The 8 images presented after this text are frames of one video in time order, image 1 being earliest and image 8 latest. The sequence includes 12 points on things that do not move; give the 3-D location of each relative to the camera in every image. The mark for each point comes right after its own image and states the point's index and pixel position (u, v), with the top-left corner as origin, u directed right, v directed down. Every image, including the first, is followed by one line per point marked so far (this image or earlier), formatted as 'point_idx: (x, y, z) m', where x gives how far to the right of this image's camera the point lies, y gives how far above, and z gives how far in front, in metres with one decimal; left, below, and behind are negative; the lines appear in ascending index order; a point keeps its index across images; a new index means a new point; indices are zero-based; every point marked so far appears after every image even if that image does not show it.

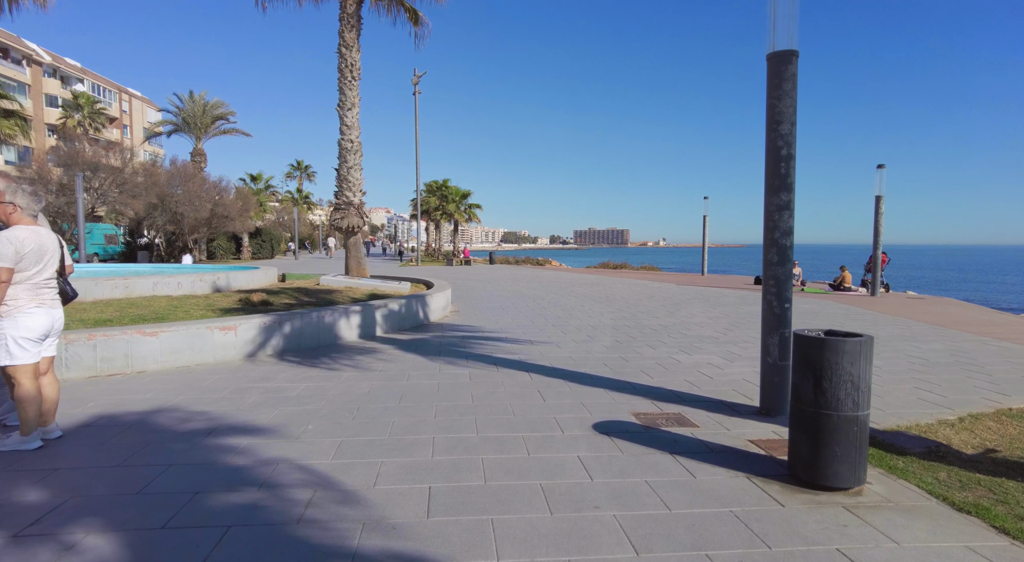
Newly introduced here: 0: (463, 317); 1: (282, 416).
0: (-1.0, -0.8, +11.4) m
1: (-2.0, -1.2, +4.8) m
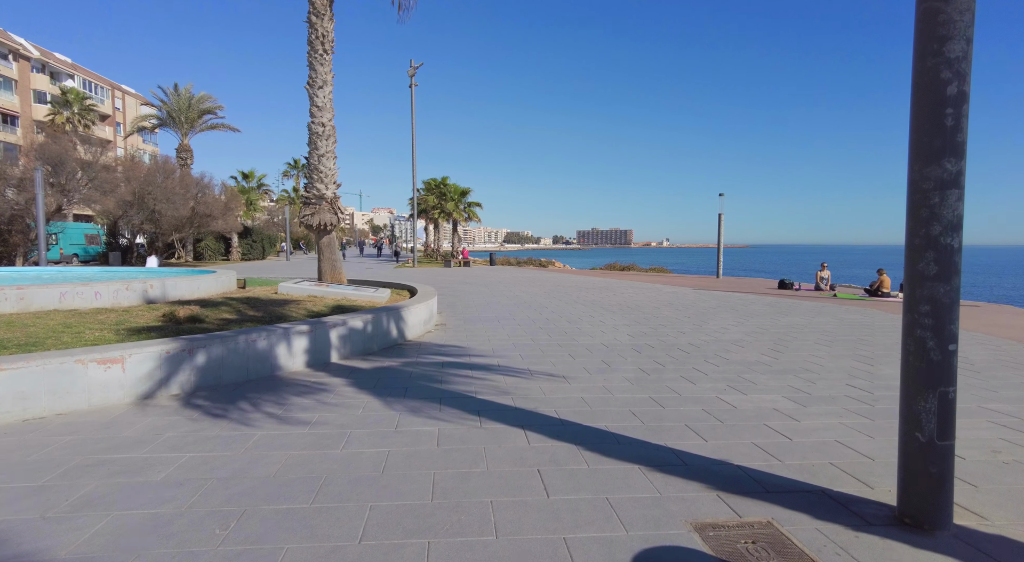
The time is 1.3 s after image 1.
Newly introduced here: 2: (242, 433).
0: (-1.1, -0.9, +9.5) m
1: (-2.1, -1.3, +2.8) m
2: (-2.2, -1.2, +4.5) m
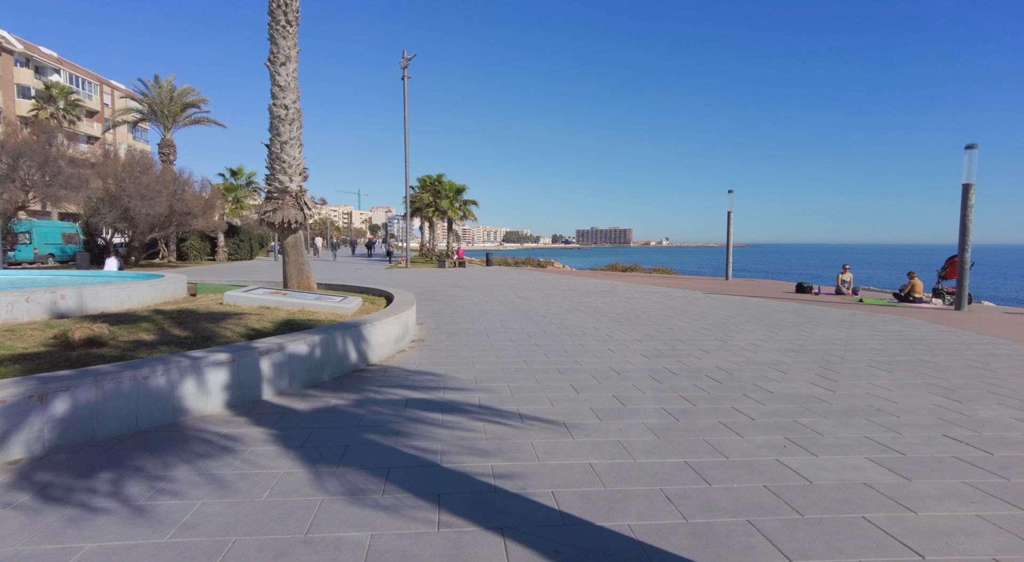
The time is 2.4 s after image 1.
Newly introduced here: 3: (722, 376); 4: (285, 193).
0: (-1.2, -1.0, +7.9) m
1: (-2.2, -1.4, +1.2) m
2: (-2.3, -1.3, +2.9) m
3: (+2.5, -1.1, +6.7) m
4: (-4.5, +1.7, +11.0) m
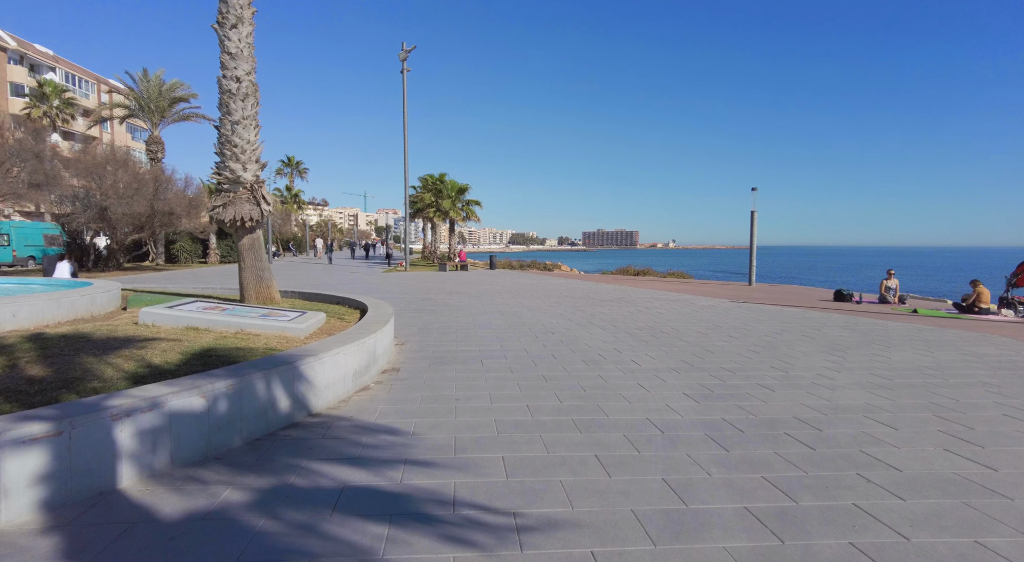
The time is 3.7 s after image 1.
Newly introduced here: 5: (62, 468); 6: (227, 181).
0: (-1.2, -1.2, +5.9) m
1: (-2.3, -1.6, -0.7) m
2: (-2.4, -1.5, +0.9) m
3: (+2.5, -1.3, +4.7) m
4: (-4.4, +1.6, +9.0) m
5: (-2.6, -1.1, +3.2) m
6: (-4.6, +1.6, +8.9) m
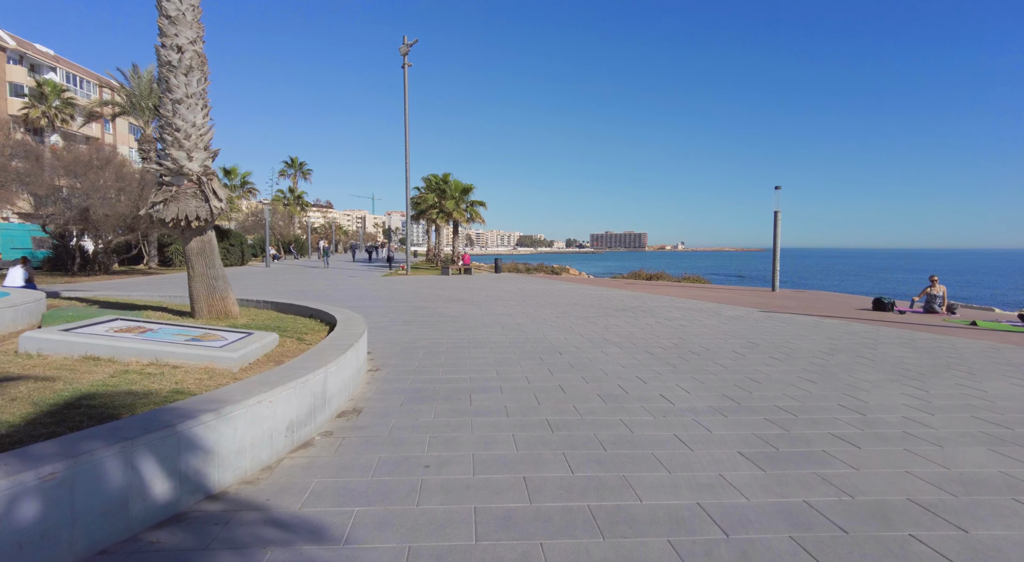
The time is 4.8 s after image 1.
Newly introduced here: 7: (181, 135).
0: (-1.3, -1.3, +4.3) m
1: (-2.4, -1.7, -2.3) m
2: (-2.5, -1.6, -0.7) m
3: (+2.4, -1.4, +3.1) m
4: (-4.5, +1.4, +7.5) m
5: (-2.7, -1.2, +1.7) m
6: (-4.6, +1.5, +7.4) m
7: (-4.4, +1.9, +7.4) m
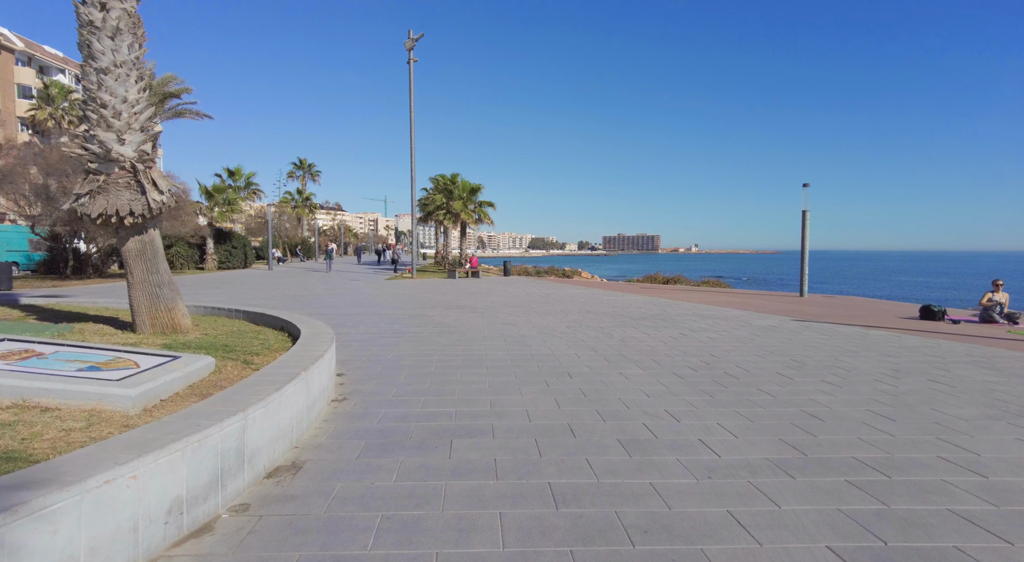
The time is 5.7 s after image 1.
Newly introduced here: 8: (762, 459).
0: (-1.4, -1.4, +3.0) m
1: (-2.7, -1.7, -3.6) m
2: (-2.7, -1.7, -2.0) m
3: (+2.3, -1.5, +1.6) m
4: (-4.5, +1.3, +6.2) m
5: (-2.8, -1.3, +0.3) m
6: (-4.6, +1.4, +6.1) m
7: (-4.4, +1.8, +6.1) m
8: (+2.0, -1.3, +4.4) m
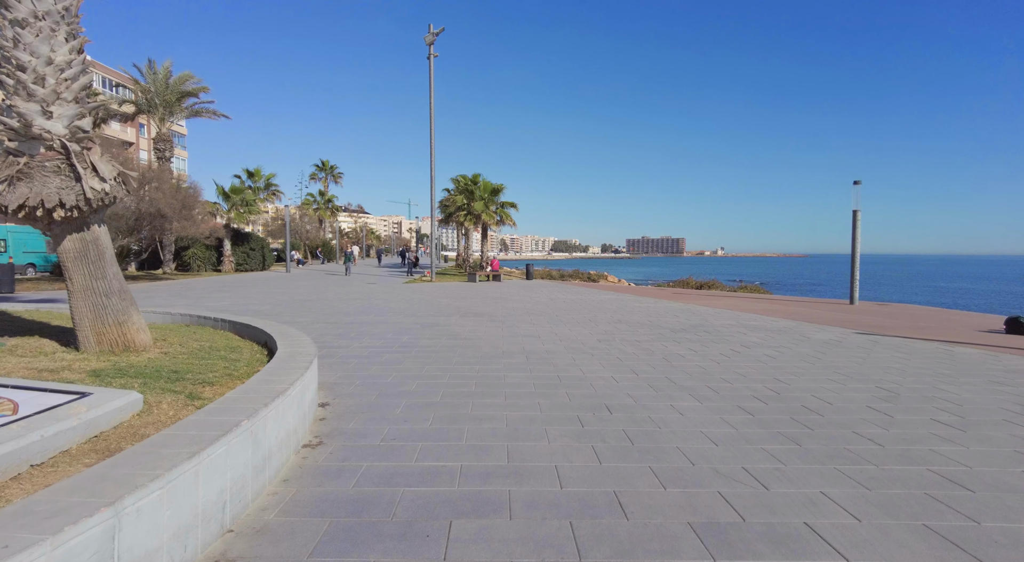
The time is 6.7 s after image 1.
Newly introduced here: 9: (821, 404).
0: (-1.3, -1.5, +1.6) m
1: (-2.8, -1.8, -5.0) m
2: (-2.8, -1.7, -3.3) m
3: (+2.3, -1.6, +0.1) m
4: (-4.2, +1.2, +5.0) m
5: (-2.8, -1.3, -1.0) m
6: (-4.4, +1.3, +4.9) m
7: (-4.2, +1.8, +4.8) m
8: (+2.1, -1.4, +2.9) m
9: (+3.5, -1.3, +6.2) m
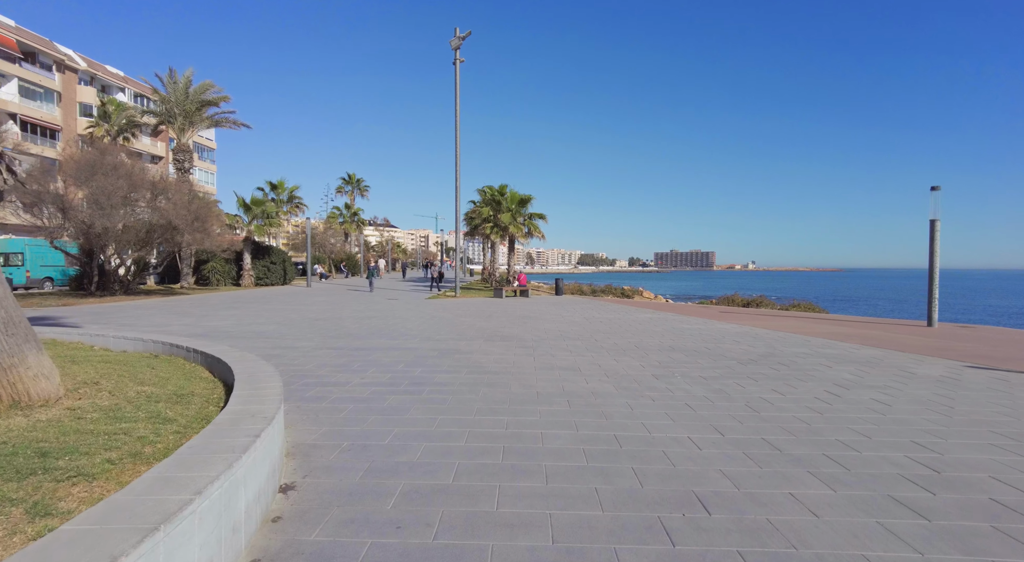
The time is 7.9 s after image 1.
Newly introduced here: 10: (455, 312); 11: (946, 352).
0: (-1.2, -1.6, -0.2) m
1: (-3.0, -1.7, -6.7) m
2: (-2.9, -1.7, -5.1) m
3: (+2.4, -1.7, -1.9) m
4: (-3.9, +1.1, +3.4) m
5: (-2.8, -1.4, -2.7) m
6: (-4.1, +1.1, +3.3) m
7: (-3.9, +1.6, +3.2) m
8: (+2.3, -1.6, +0.9) m
9: (+3.8, -1.6, +4.2) m
10: (-2.0, -1.1, +19.5) m
11: (+9.4, -1.5, +12.0) m
